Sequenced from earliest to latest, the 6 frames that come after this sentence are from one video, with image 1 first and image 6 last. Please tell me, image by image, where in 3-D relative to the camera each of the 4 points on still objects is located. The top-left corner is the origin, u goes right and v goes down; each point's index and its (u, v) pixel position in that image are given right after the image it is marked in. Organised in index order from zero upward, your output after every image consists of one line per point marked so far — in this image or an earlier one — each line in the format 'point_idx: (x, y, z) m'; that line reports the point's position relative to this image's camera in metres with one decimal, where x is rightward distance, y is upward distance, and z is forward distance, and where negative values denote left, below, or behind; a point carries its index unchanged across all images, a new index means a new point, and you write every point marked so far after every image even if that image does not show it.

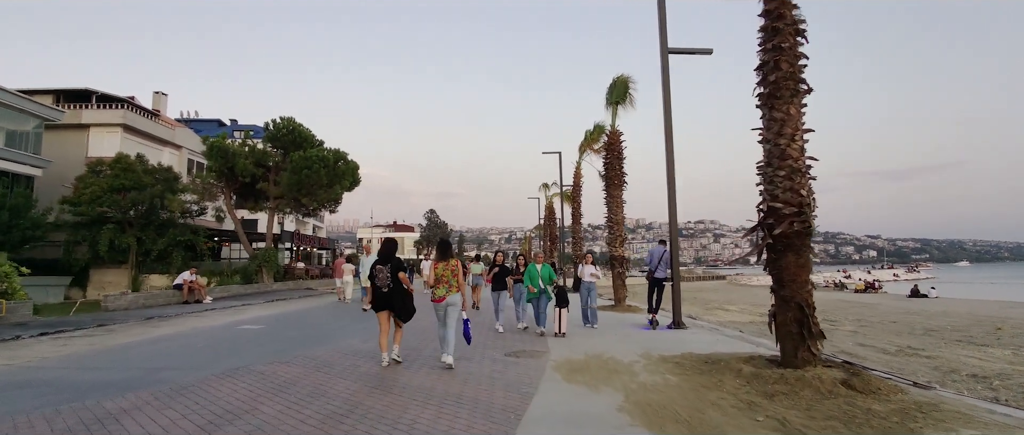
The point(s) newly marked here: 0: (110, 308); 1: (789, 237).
0: (-10.8, -2.5, +14.9) m
1: (+3.2, -0.2, +6.3) m
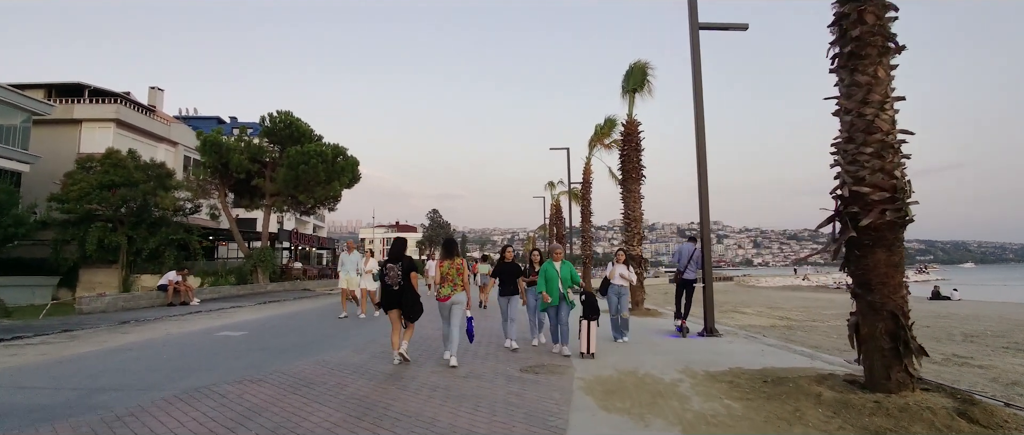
0: (-10.6, -2.3, +13.7) m
1: (+3.4, -0.1, +5.1) m
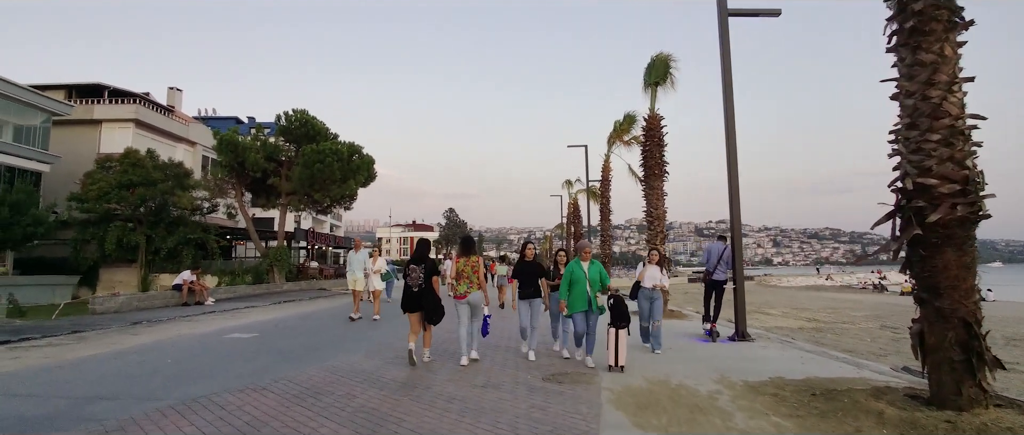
0: (-10.1, -2.3, +13.6) m
1: (+3.6, -0.1, +4.5) m
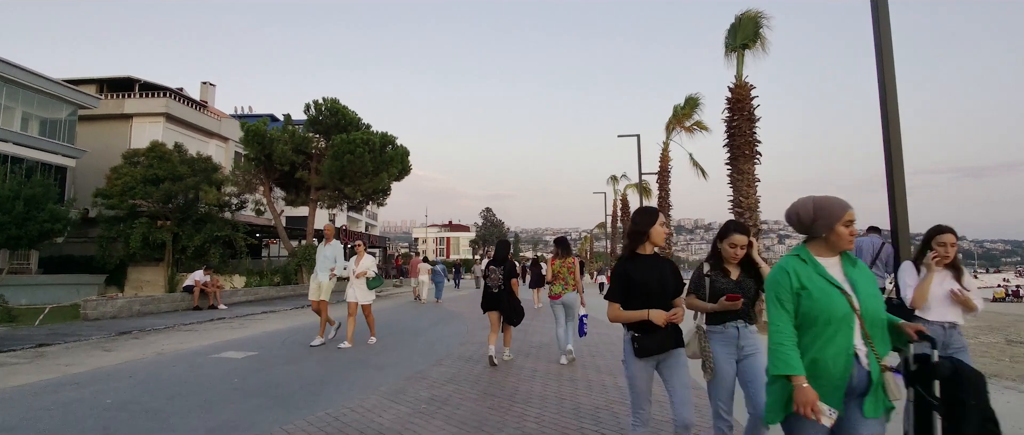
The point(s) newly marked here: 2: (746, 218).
0: (-8.9, -2.1, +11.7) m
1: (+4.2, +0.2, +1.8) m
2: (+5.0, 0.0, +11.8) m
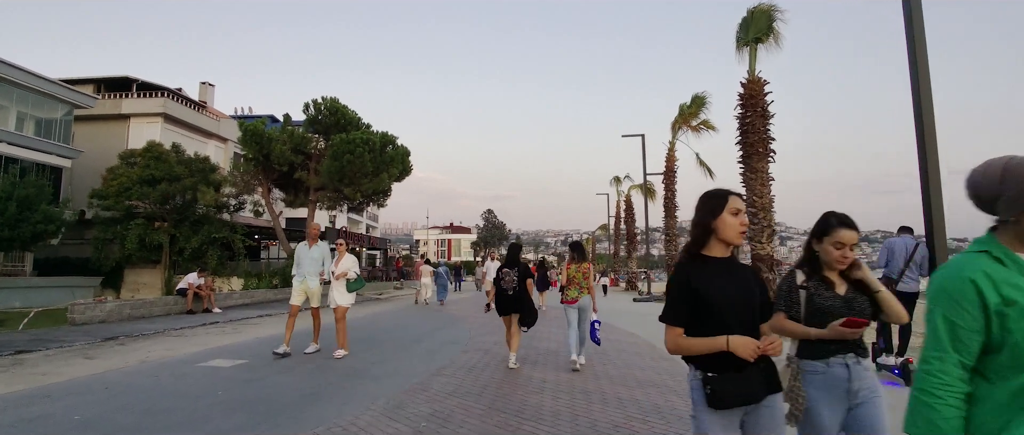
0: (-8.8, -2.1, +11.3) m
1: (+4.2, +0.2, +1.4) m
2: (+5.1, 0.0, +11.4) m
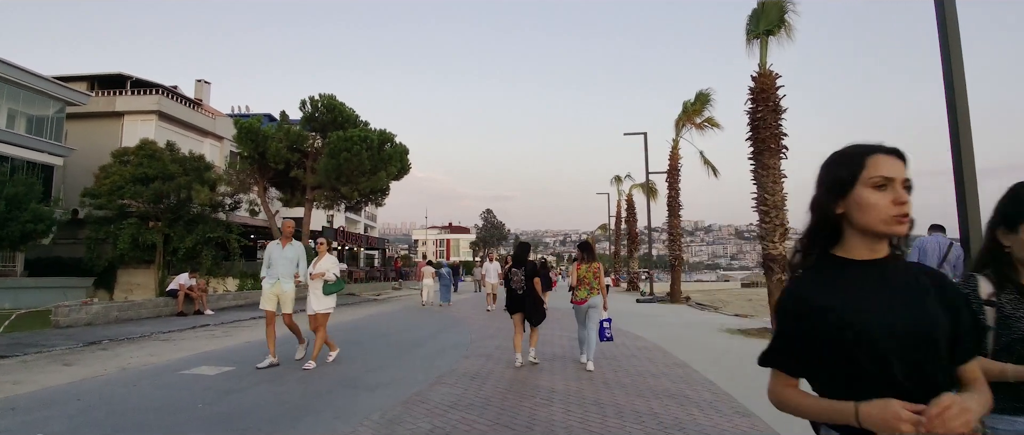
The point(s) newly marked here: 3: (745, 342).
0: (-8.8, -2.1, +10.8) m
1: (+4.3, +0.2, +0.9) m
2: (+5.2, 0.0, +10.9) m
3: (+4.2, -2.3, +10.1) m
